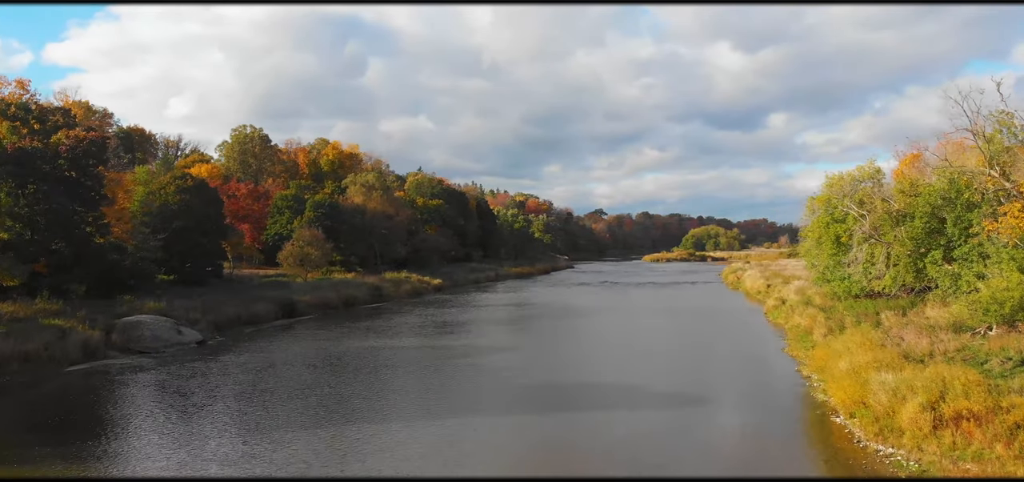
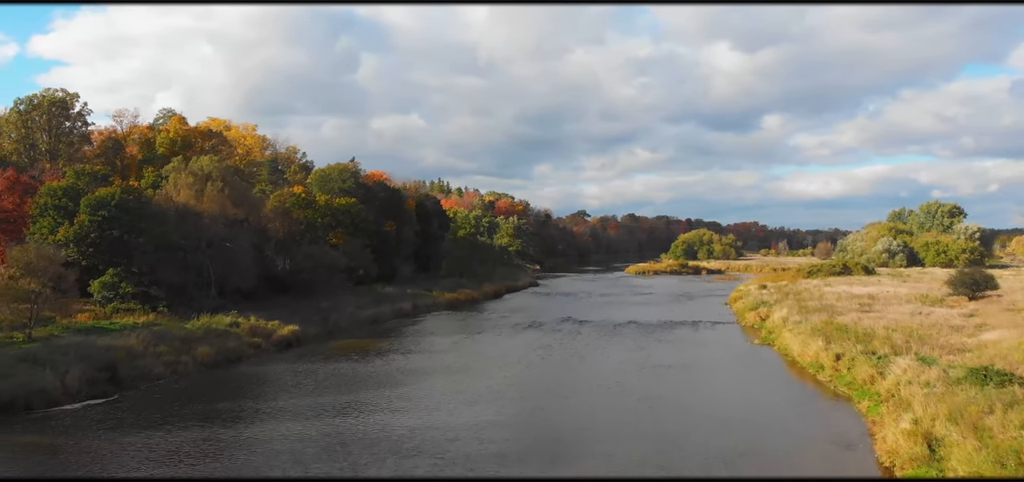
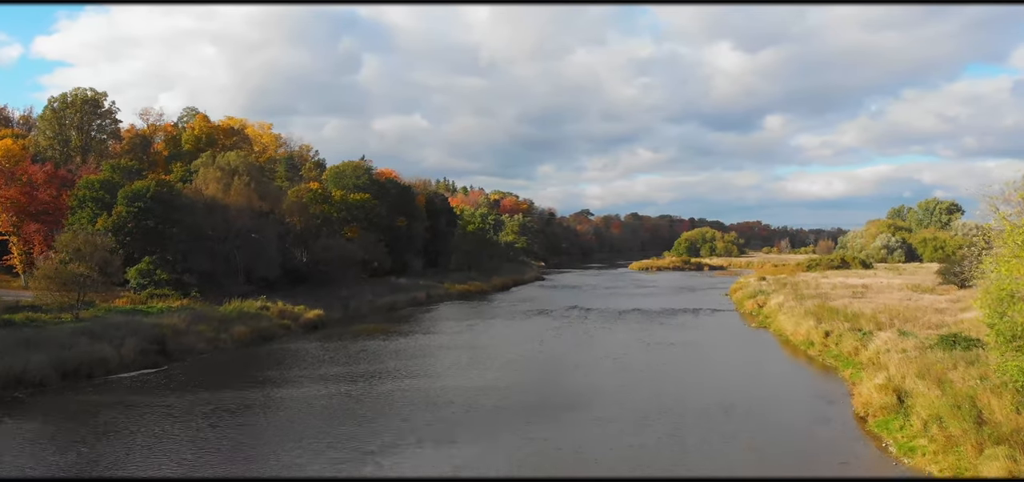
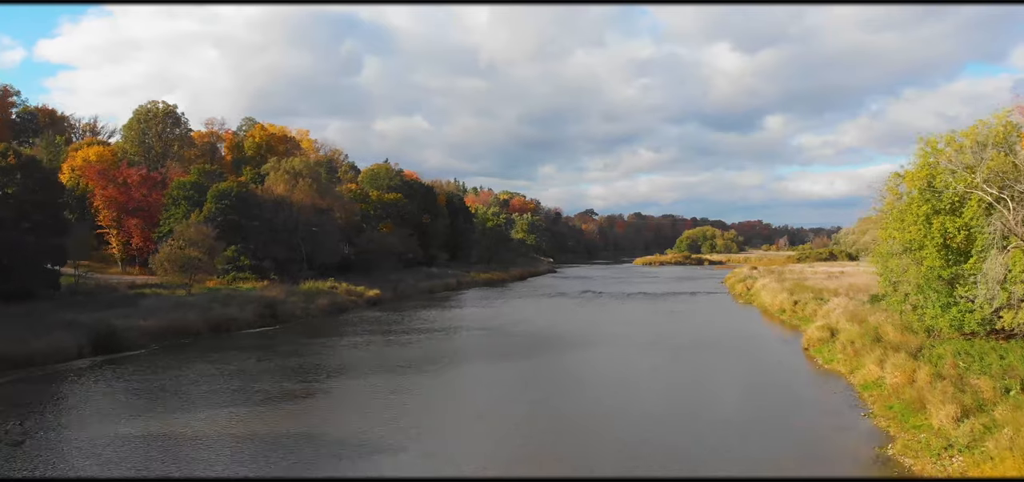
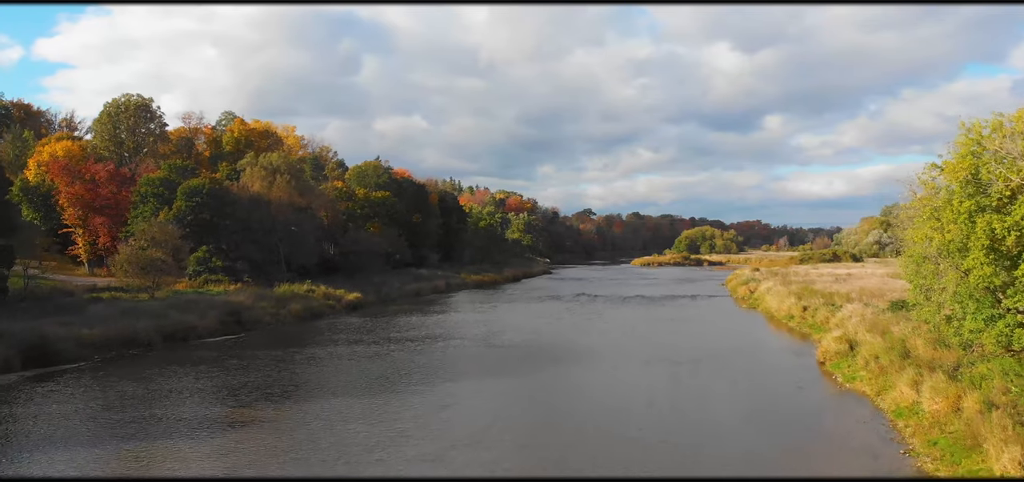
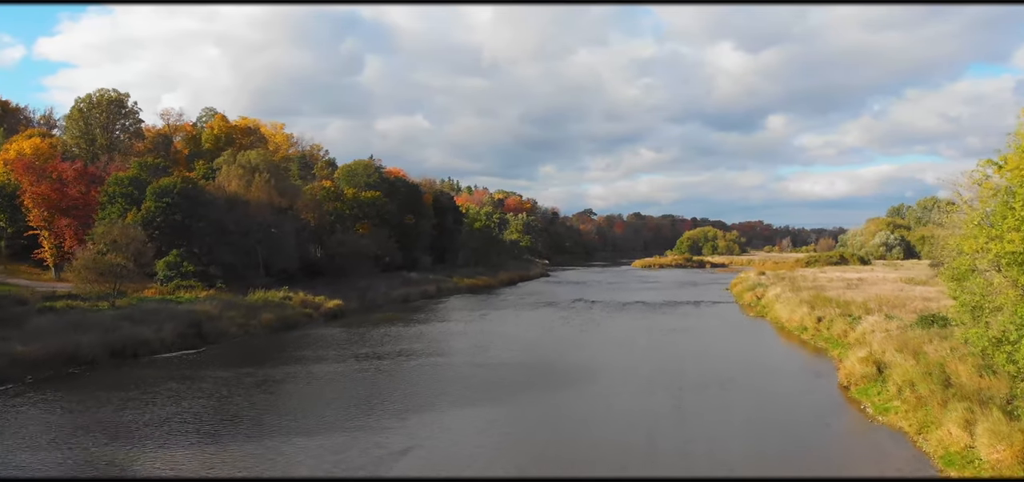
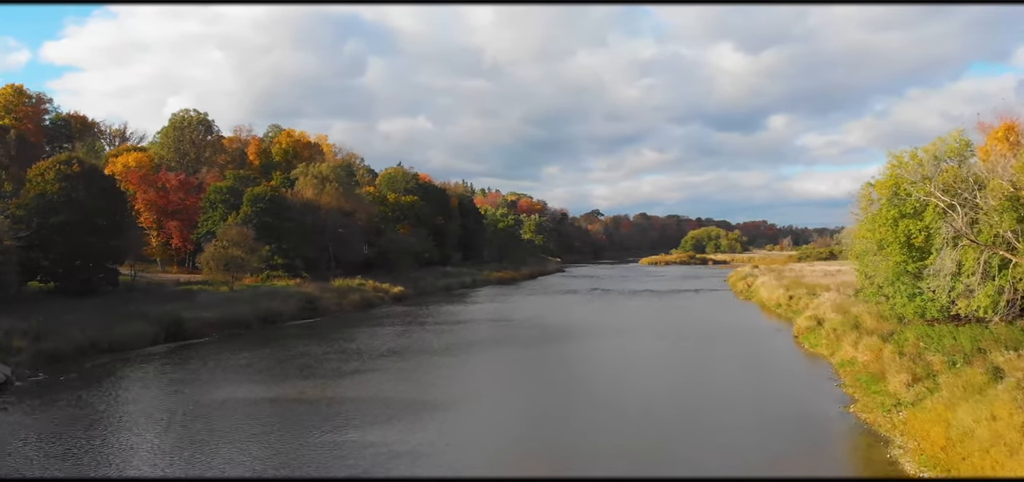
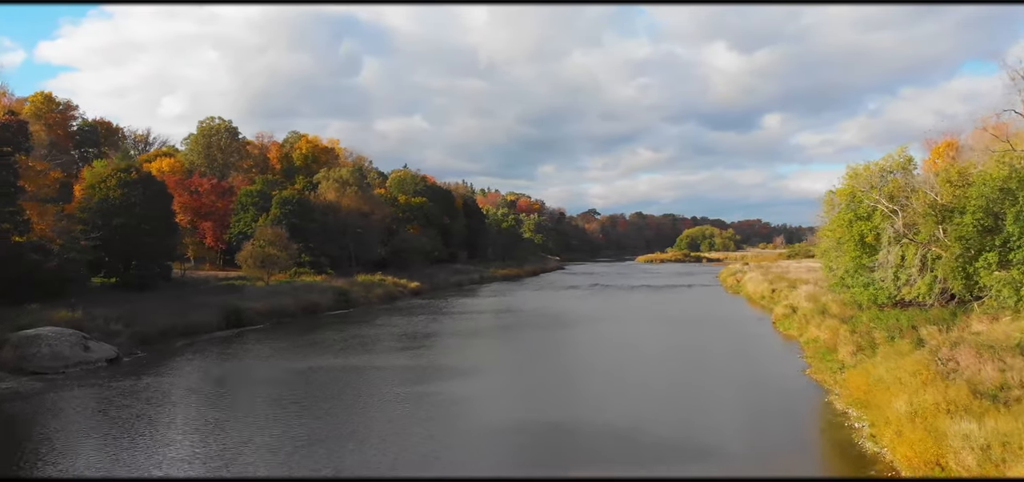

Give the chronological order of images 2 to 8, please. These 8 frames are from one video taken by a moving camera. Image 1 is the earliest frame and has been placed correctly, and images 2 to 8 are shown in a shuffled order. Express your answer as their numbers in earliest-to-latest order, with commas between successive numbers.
8, 7, 4, 5, 6, 3, 2
